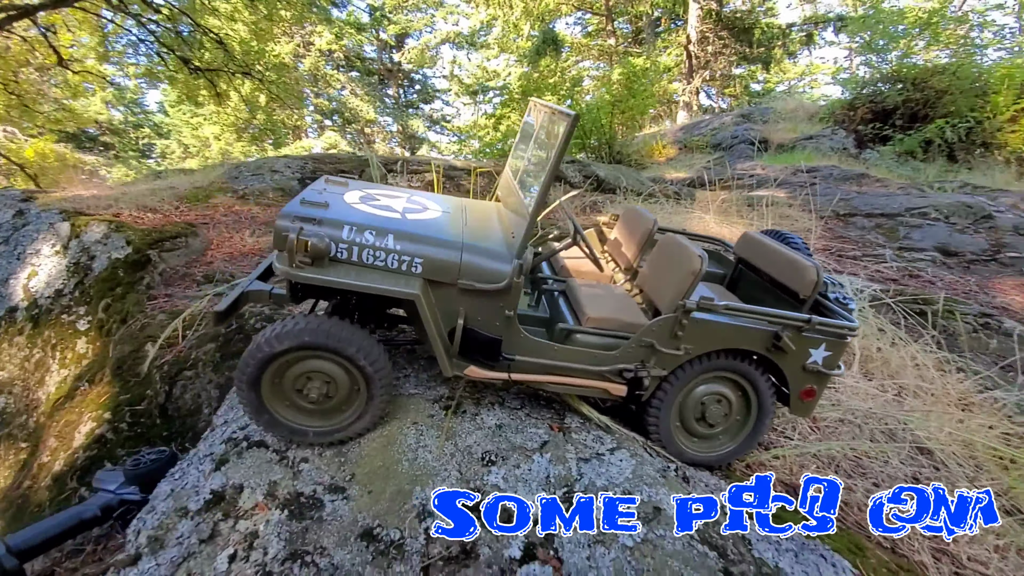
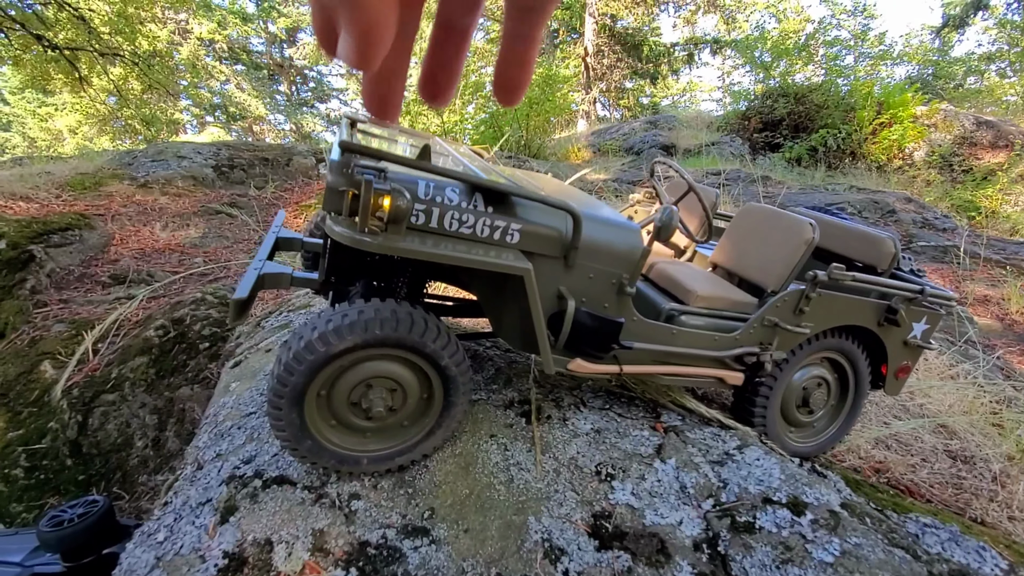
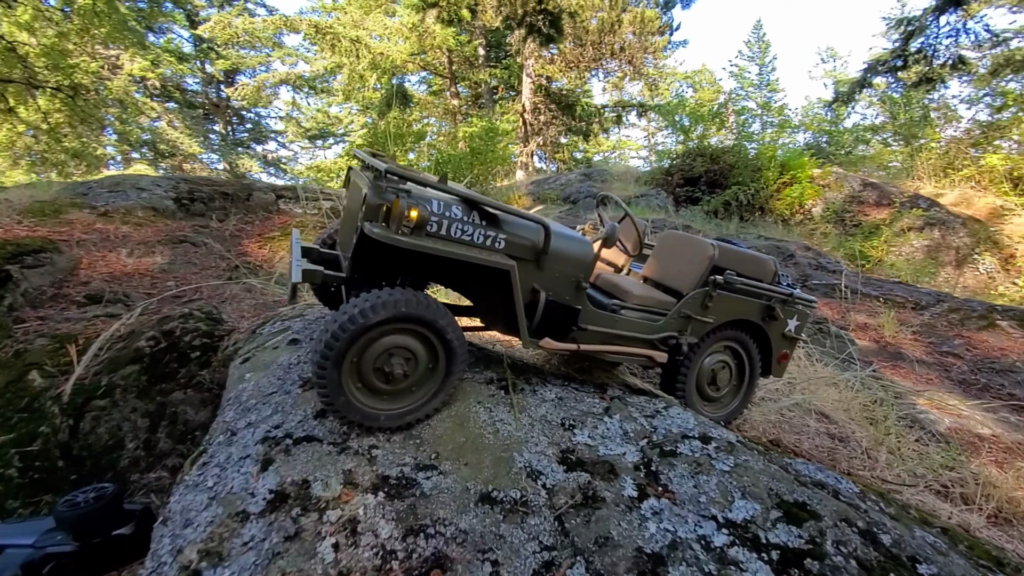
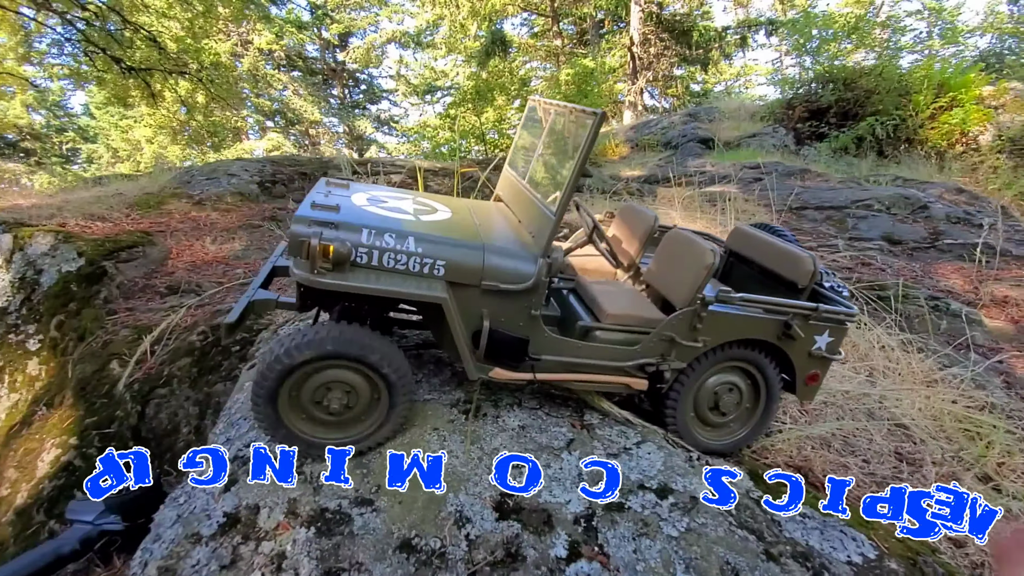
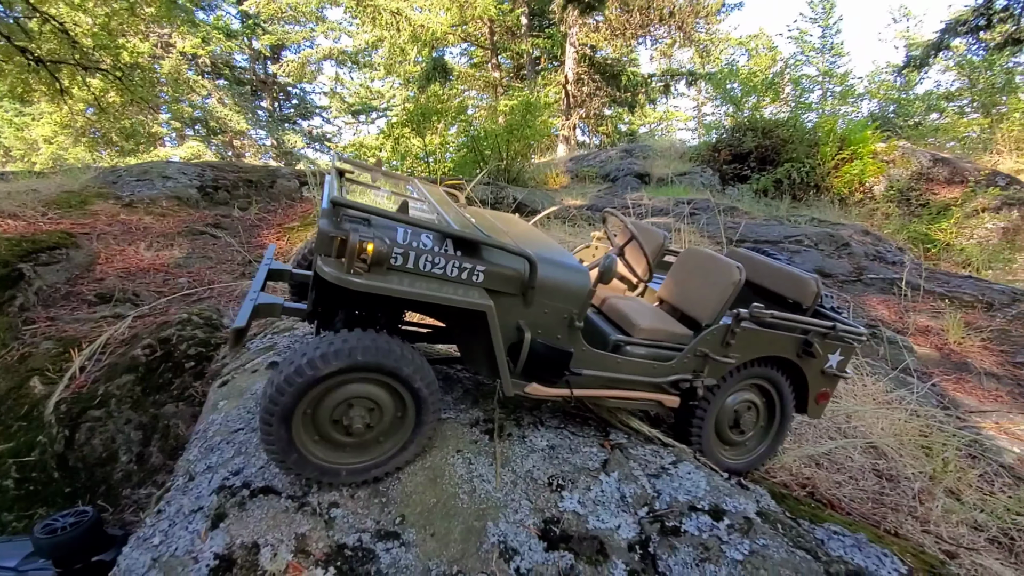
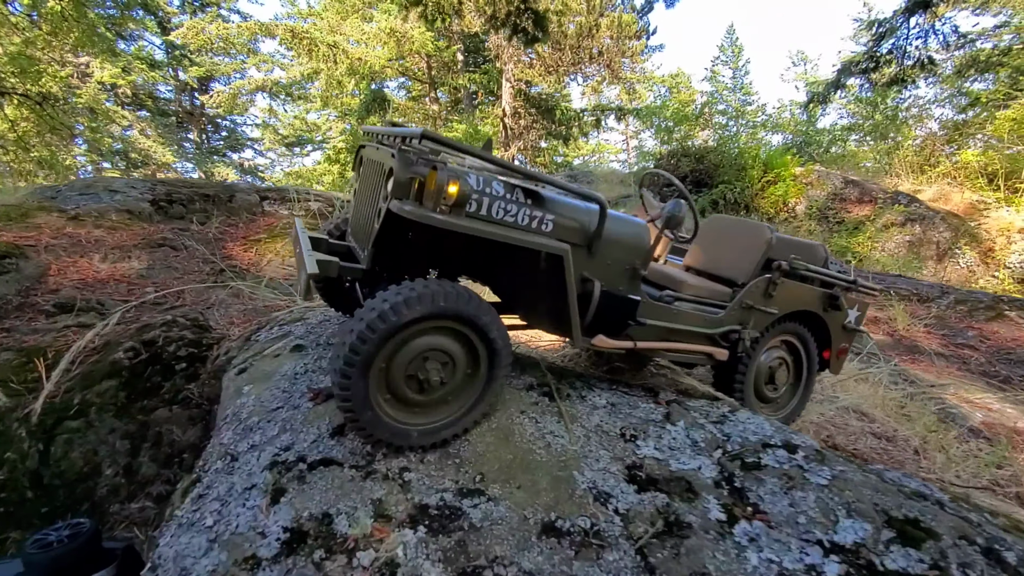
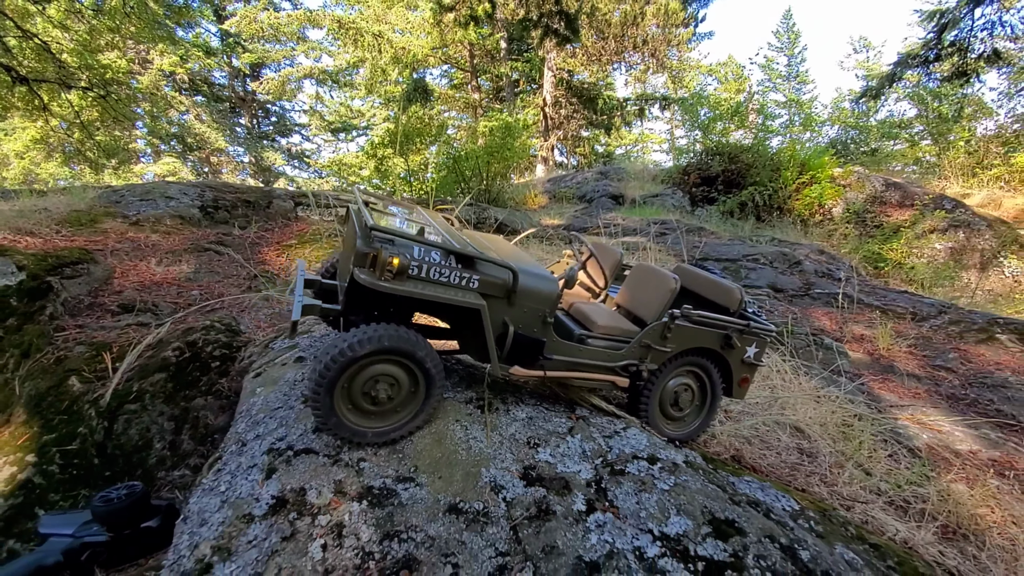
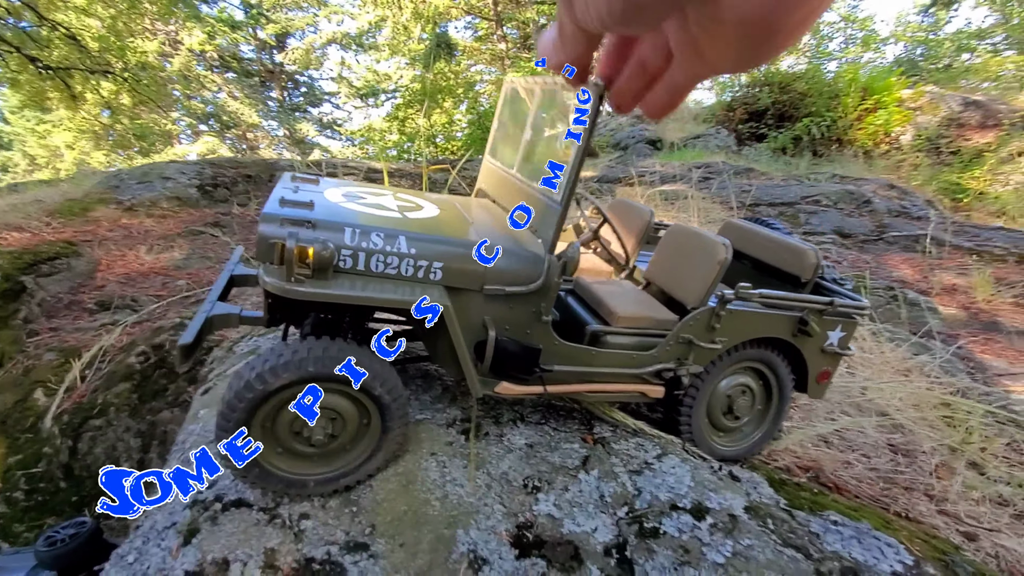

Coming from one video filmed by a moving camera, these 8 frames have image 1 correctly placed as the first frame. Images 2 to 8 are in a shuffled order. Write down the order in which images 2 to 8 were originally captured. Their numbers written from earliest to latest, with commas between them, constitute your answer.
4, 8, 2, 5, 7, 3, 6
